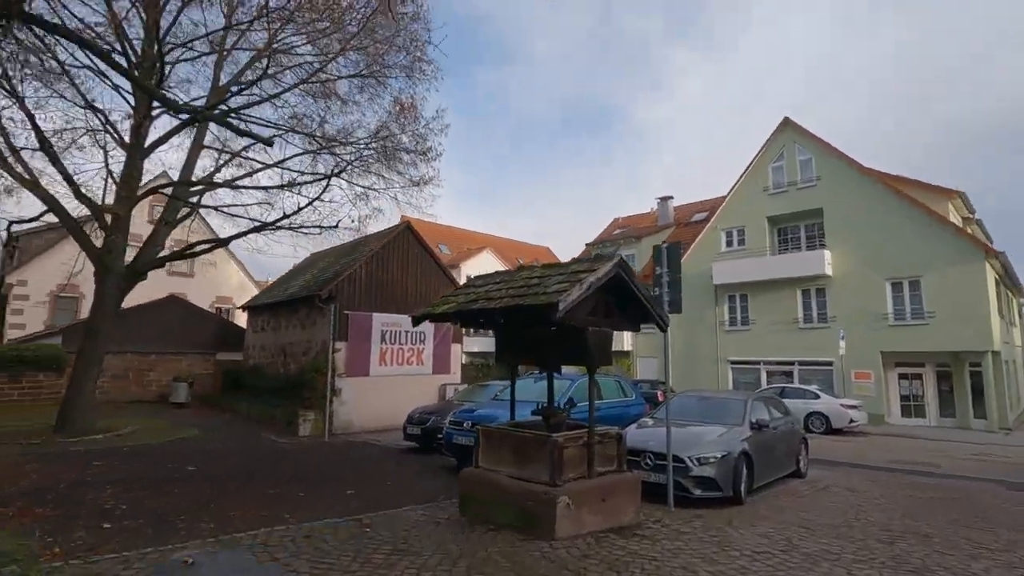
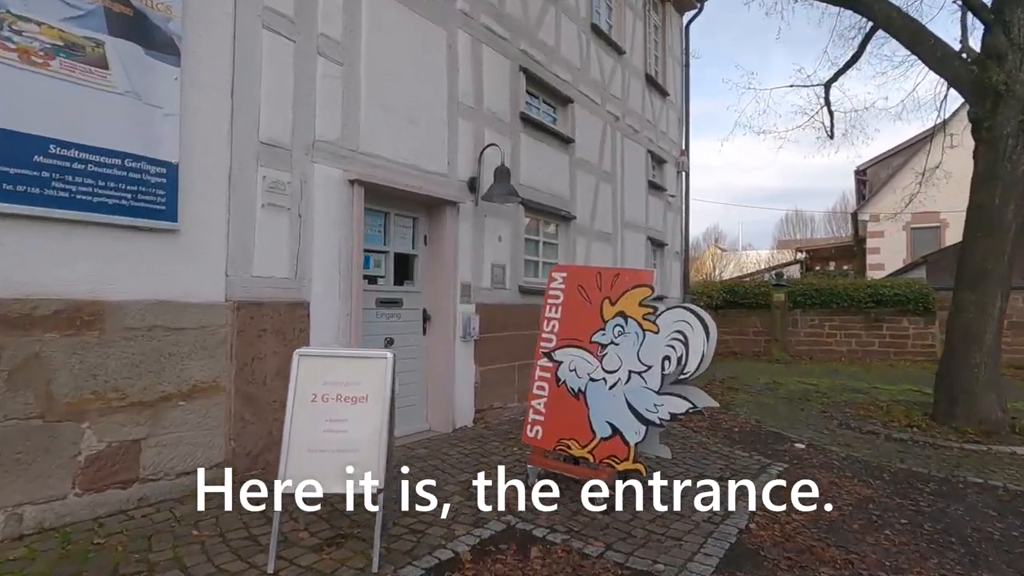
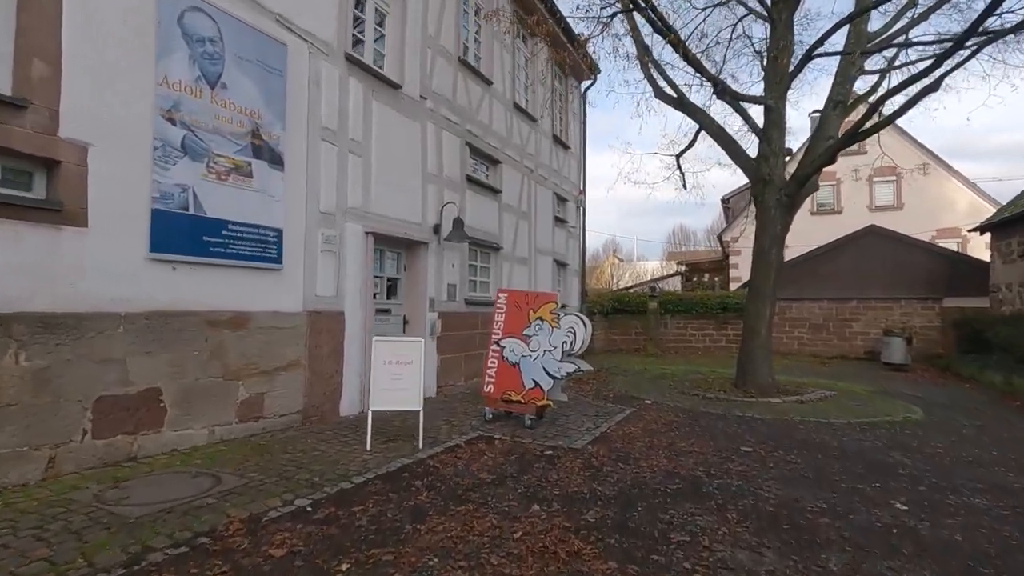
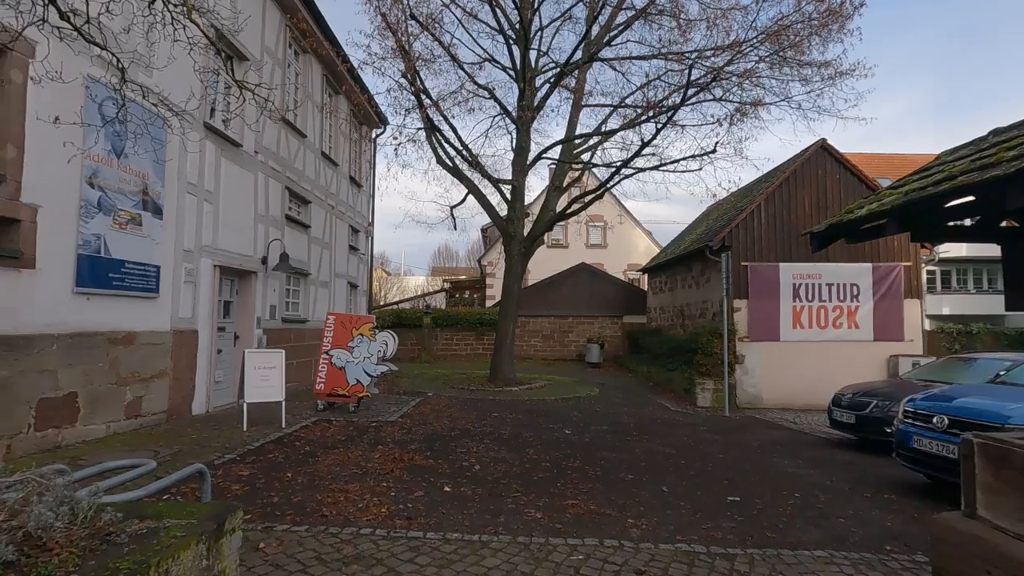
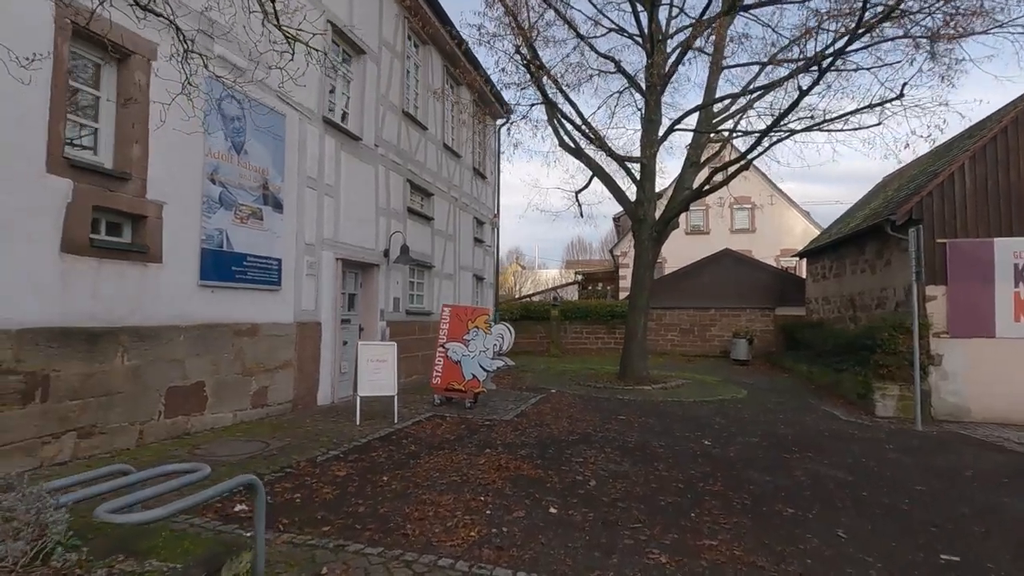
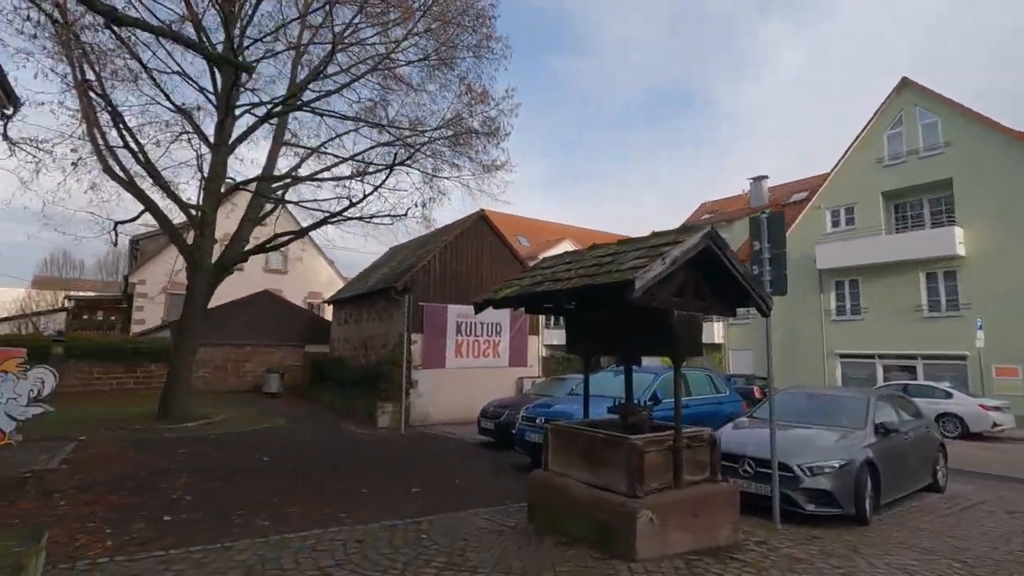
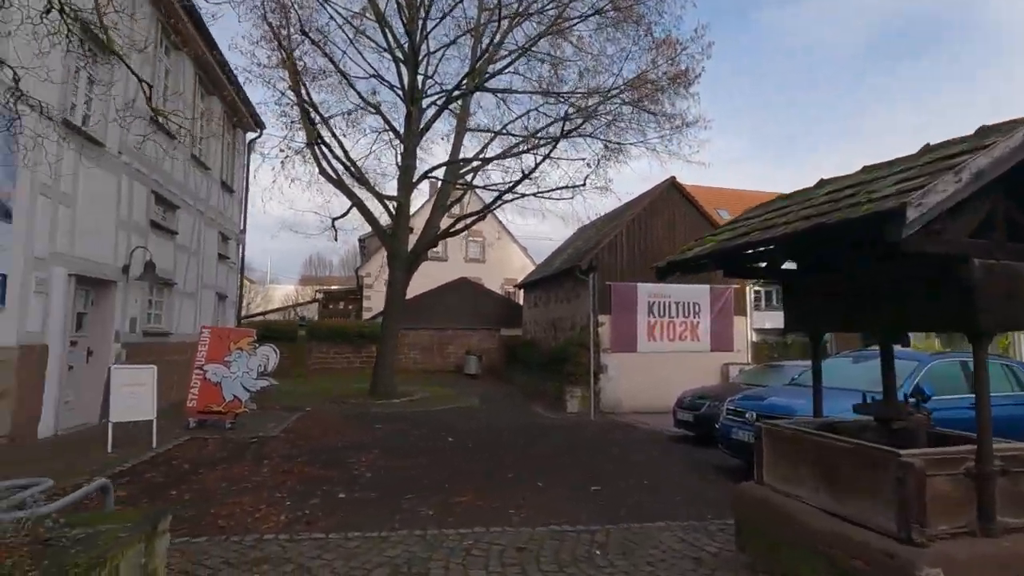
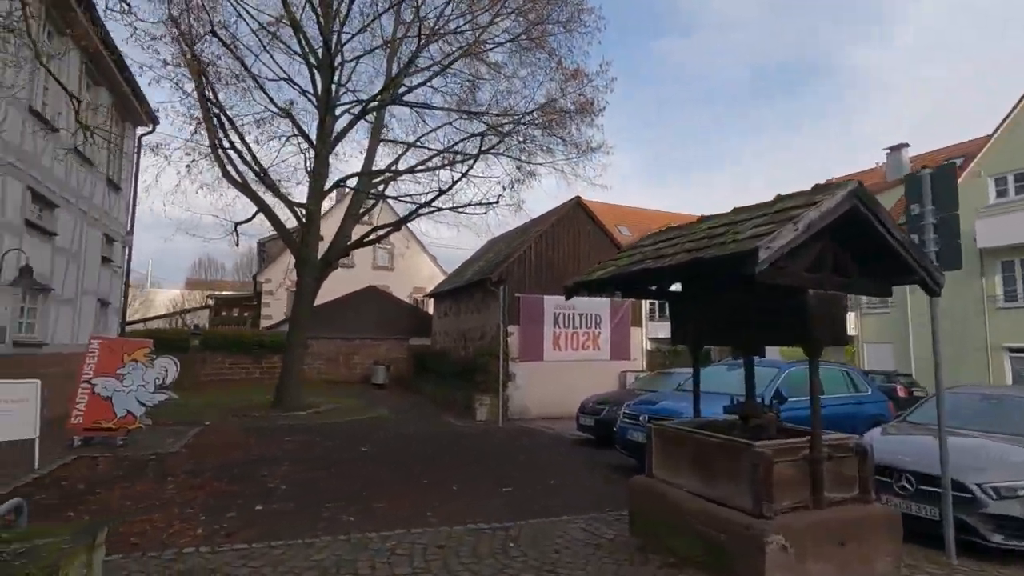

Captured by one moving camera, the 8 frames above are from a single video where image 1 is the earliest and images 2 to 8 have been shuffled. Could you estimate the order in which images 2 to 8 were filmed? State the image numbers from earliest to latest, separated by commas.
6, 8, 7, 4, 5, 3, 2
